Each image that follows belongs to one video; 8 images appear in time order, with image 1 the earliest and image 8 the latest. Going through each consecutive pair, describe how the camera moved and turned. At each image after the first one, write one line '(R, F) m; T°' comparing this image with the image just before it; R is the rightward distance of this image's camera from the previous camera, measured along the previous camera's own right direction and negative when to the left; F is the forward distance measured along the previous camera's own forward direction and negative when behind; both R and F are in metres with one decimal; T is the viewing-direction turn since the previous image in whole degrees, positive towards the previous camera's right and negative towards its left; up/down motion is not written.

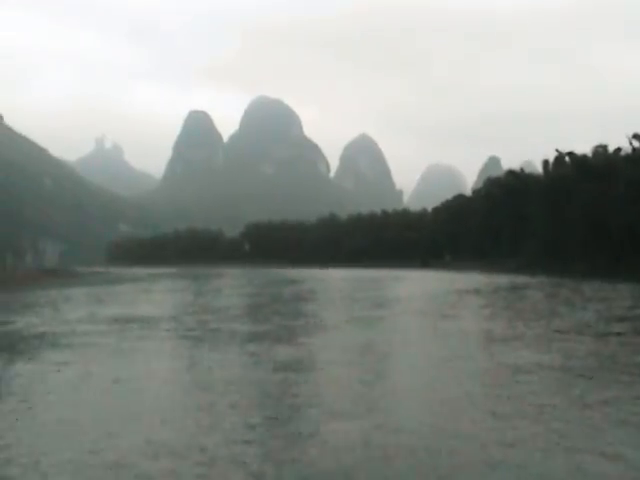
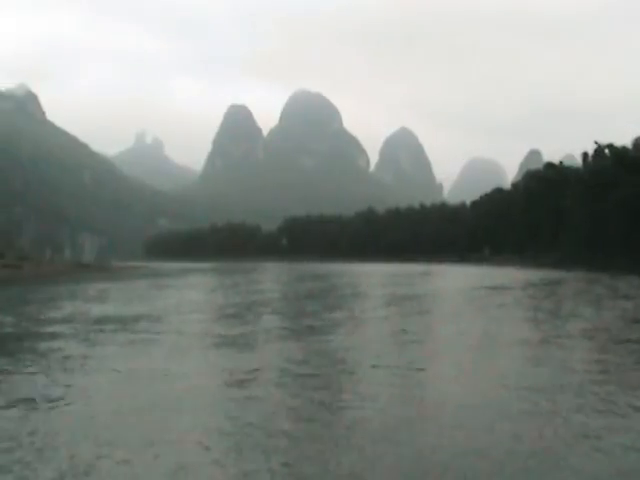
(+0.5, +0.9) m; -3°
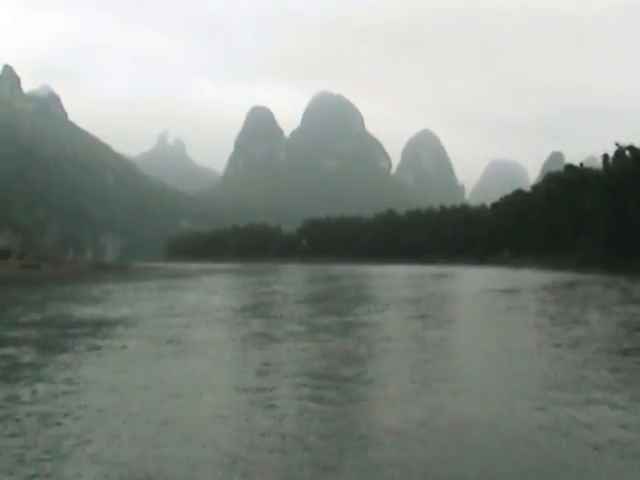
(+0.3, +0.1) m; -2°
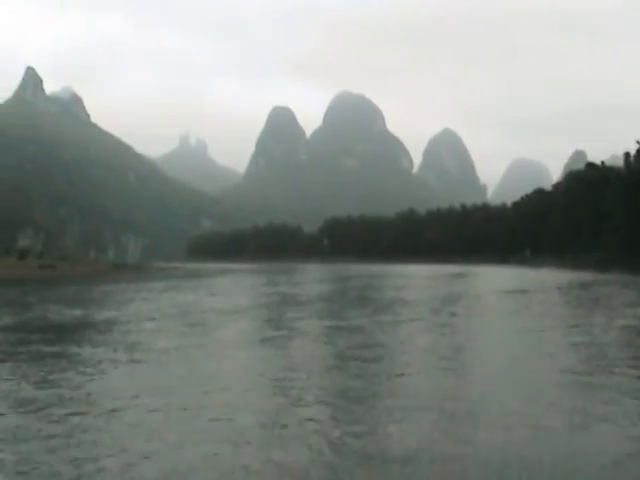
(+0.3, +0.2) m; -2°
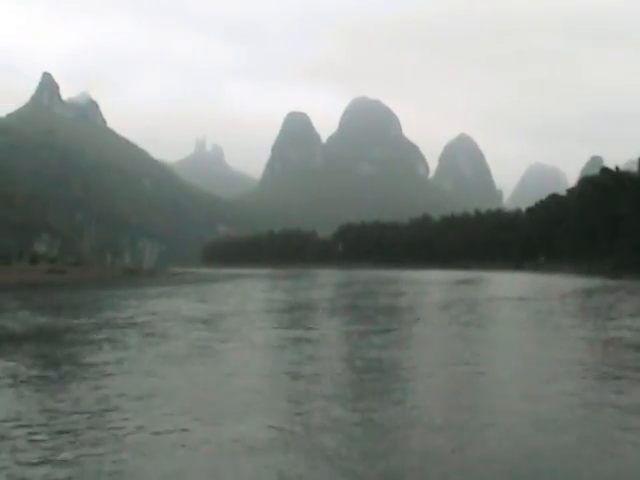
(+0.3, +0.2) m; -1°
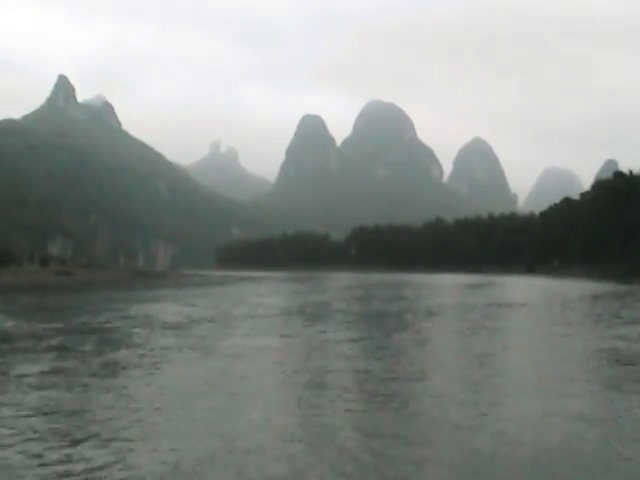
(+0.1, +0.2) m; -1°
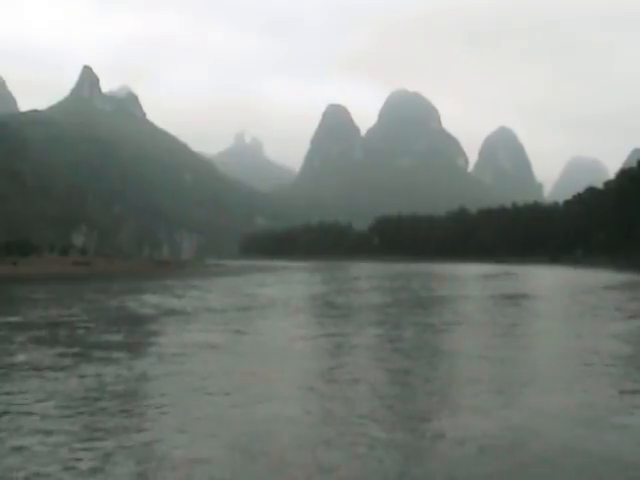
(+0.3, +0.1) m; -2°
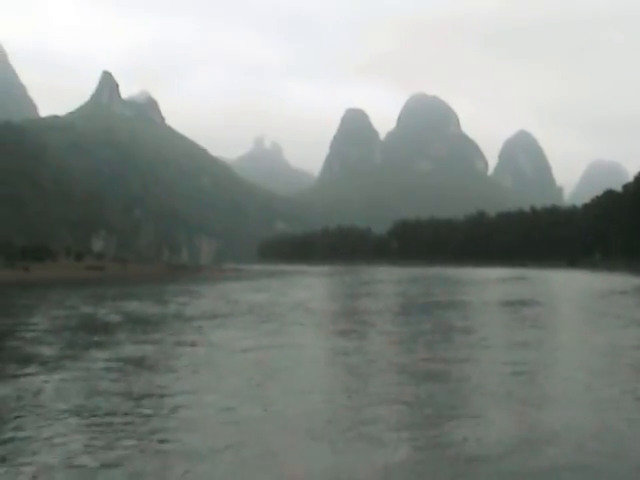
(+0.3, 0.0) m; -1°
